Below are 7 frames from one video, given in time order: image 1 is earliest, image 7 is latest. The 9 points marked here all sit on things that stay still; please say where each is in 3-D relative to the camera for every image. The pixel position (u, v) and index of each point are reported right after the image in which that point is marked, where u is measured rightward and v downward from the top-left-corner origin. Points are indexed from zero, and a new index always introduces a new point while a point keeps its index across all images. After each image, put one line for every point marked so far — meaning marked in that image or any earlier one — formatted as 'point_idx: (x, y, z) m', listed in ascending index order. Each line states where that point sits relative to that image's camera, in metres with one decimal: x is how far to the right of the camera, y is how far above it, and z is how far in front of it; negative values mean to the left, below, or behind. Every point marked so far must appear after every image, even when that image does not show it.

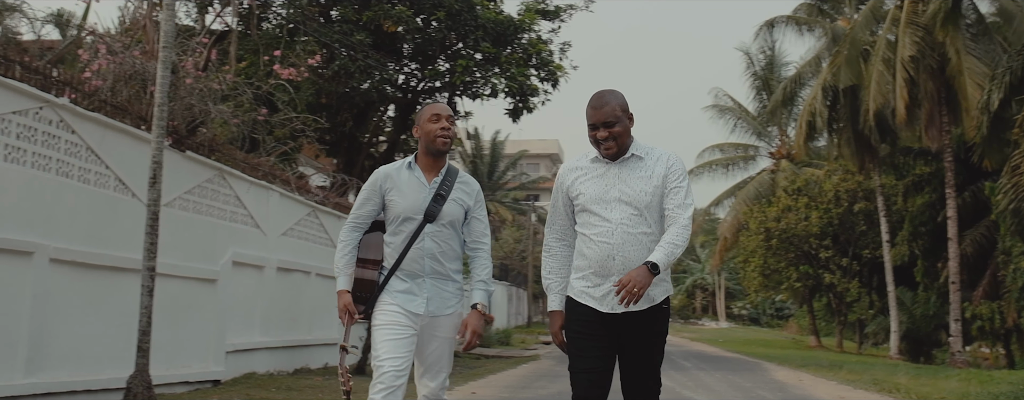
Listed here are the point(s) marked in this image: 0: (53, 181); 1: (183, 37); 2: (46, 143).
0: (-3.4, +0.1, +8.5) m
1: (-3.5, +1.7, +12.1) m
2: (-3.4, +0.4, +8.4) m
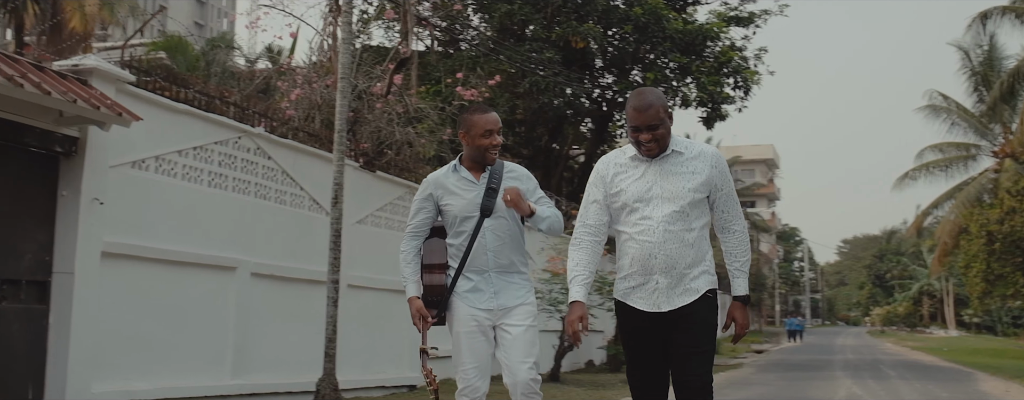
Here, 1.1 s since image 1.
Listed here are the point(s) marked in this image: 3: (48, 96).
0: (-2.1, 0.0, +9.4) m
1: (-1.6, +1.5, +13.0) m
2: (-2.2, +0.3, +9.4) m
3: (-2.7, +0.6, +6.6) m
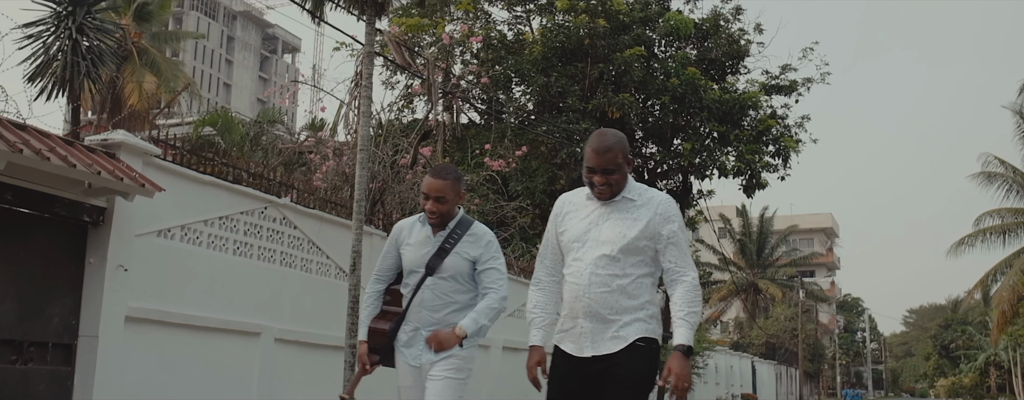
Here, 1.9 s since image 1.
0: (-2.0, -0.6, +9.8) m
1: (-1.3, +0.7, +13.4) m
2: (-2.0, -0.3, +9.7) m
3: (-2.7, +0.2, +7.0) m
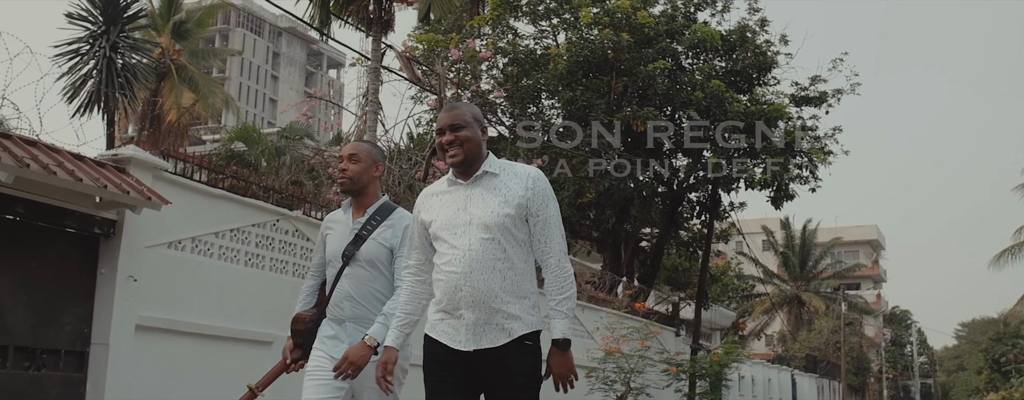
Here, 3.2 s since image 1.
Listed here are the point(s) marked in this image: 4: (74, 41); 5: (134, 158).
0: (-1.9, -0.7, +10.0) m
1: (-1.1, +0.6, +13.7) m
2: (-2.0, -0.4, +10.0) m
3: (-2.8, +0.1, +7.3) m
4: (-6.4, +2.3, +16.7) m
5: (-2.7, +0.3, +8.2) m
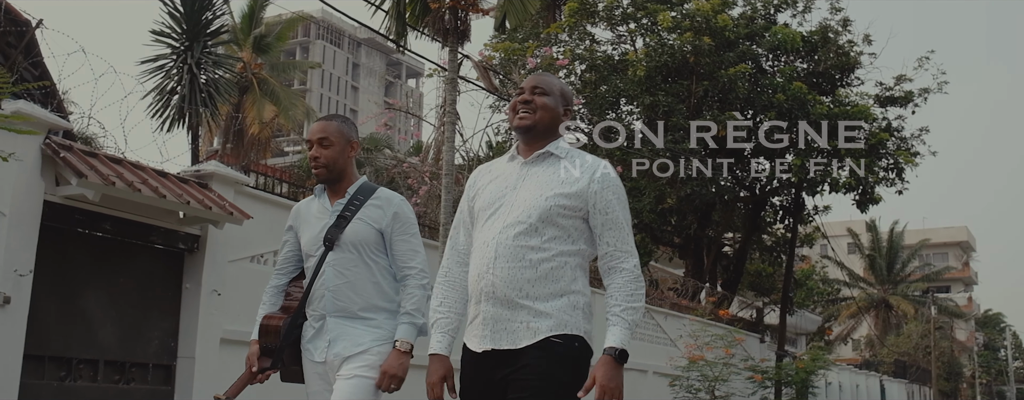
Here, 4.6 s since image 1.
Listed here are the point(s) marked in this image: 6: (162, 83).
0: (-1.2, -0.8, +10.1) m
1: (-0.2, +0.5, +13.6) m
2: (-1.3, -0.5, +10.0) m
3: (-2.2, 0.0, +7.4) m
4: (-5.3, +2.1, +17.0) m
5: (-2.1, +0.2, +8.3) m
6: (-5.3, +1.8, +17.4) m
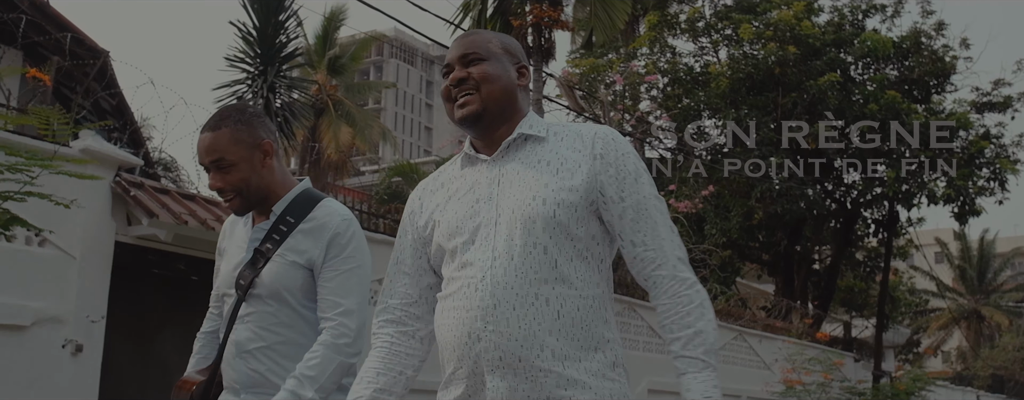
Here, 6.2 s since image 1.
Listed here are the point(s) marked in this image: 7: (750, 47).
0: (-0.5, -1.0, +9.6) m
1: (+0.8, +0.2, +13.1) m
2: (-0.5, -0.8, +9.6) m
3: (-1.7, -0.2, +7.0) m
4: (-4.1, +1.7, +16.8) m
5: (-1.5, 0.0, +7.9) m
6: (-4.1, +1.3, +17.2) m
7: (+4.1, +2.6, +19.7) m
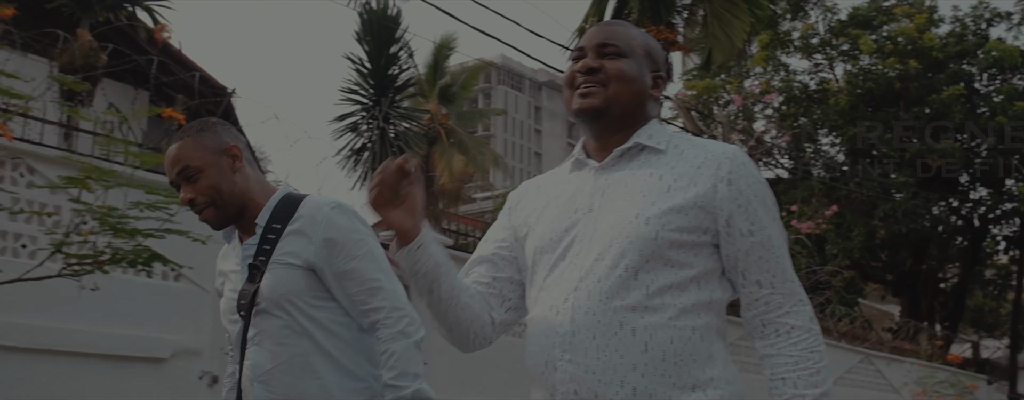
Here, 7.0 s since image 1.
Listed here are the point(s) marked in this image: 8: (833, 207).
0: (+0.5, -1.3, +9.5) m
1: (+2.1, 0.0, +12.9) m
2: (+0.5, -1.0, +9.5) m
3: (-0.9, -0.4, +7.1) m
4: (-2.4, +1.3, +17.1) m
5: (-0.7, -0.3, +8.0) m
6: (-2.4, +0.9, +17.4) m
7: (+5.9, +2.3, +19.2) m
8: (+4.9, -0.1, +17.8) m
